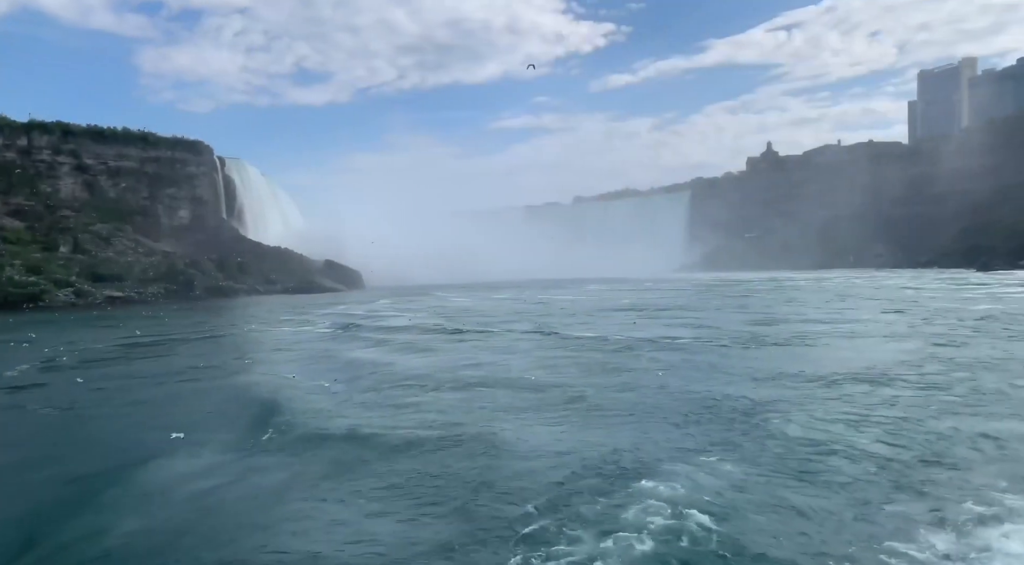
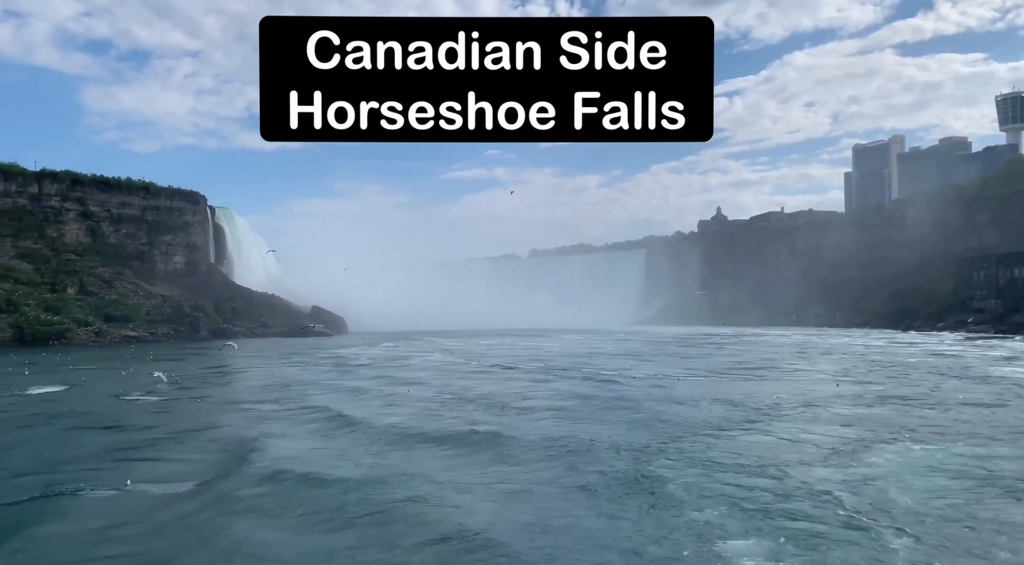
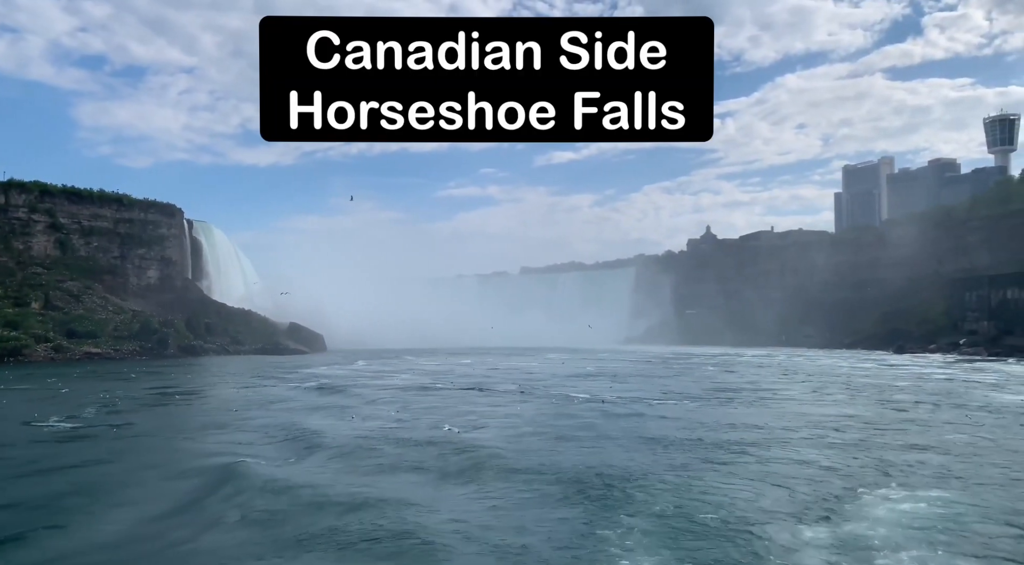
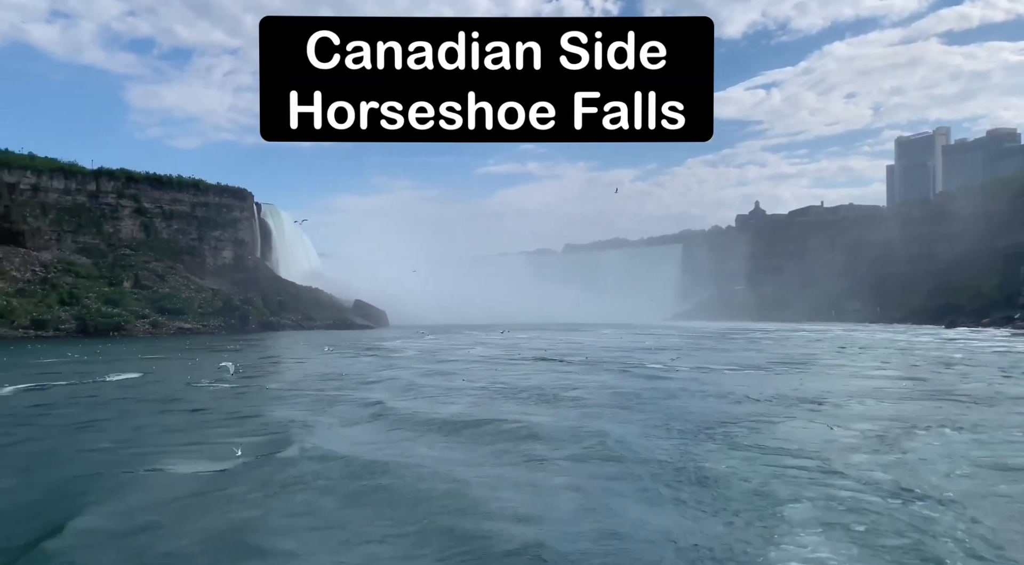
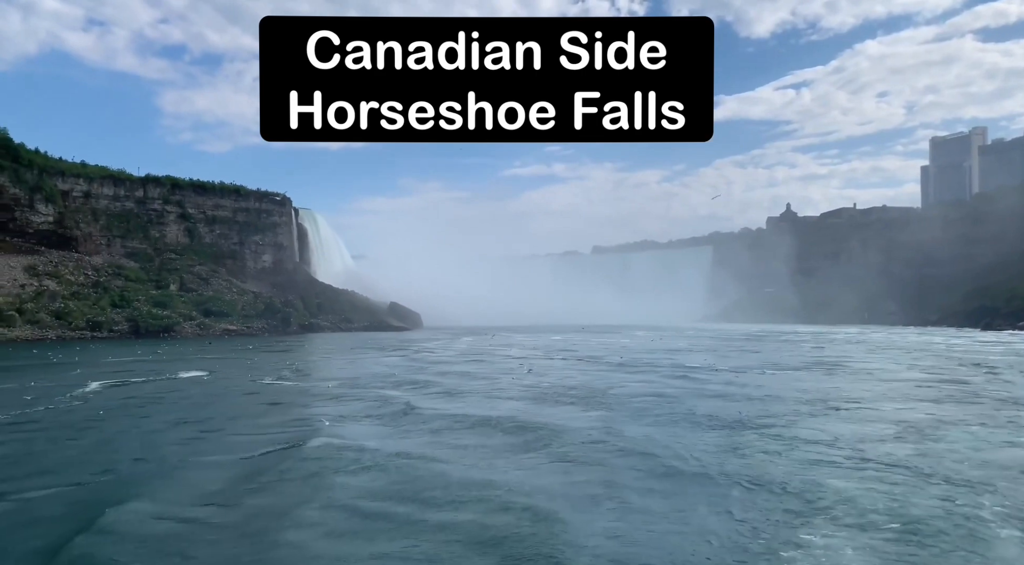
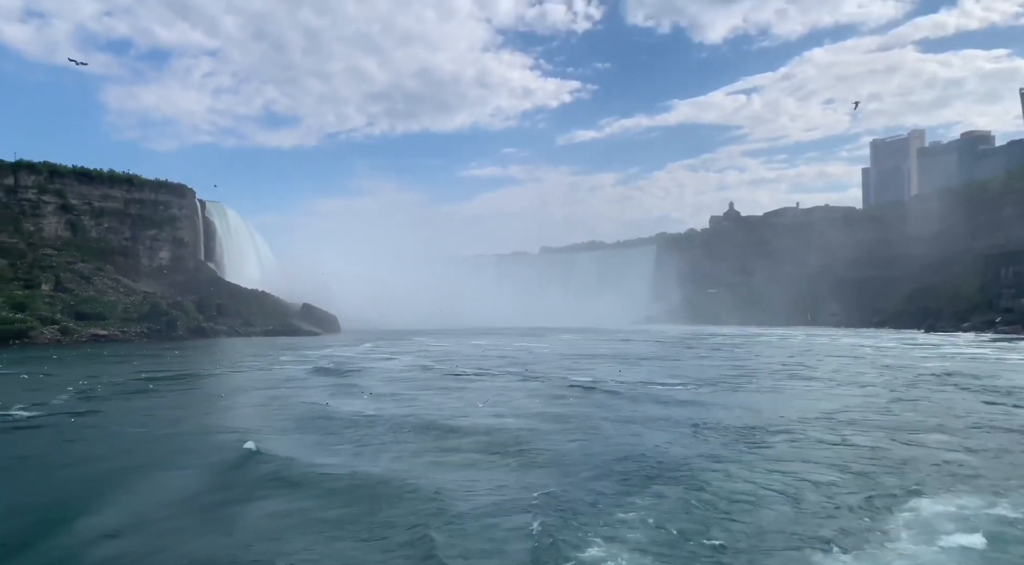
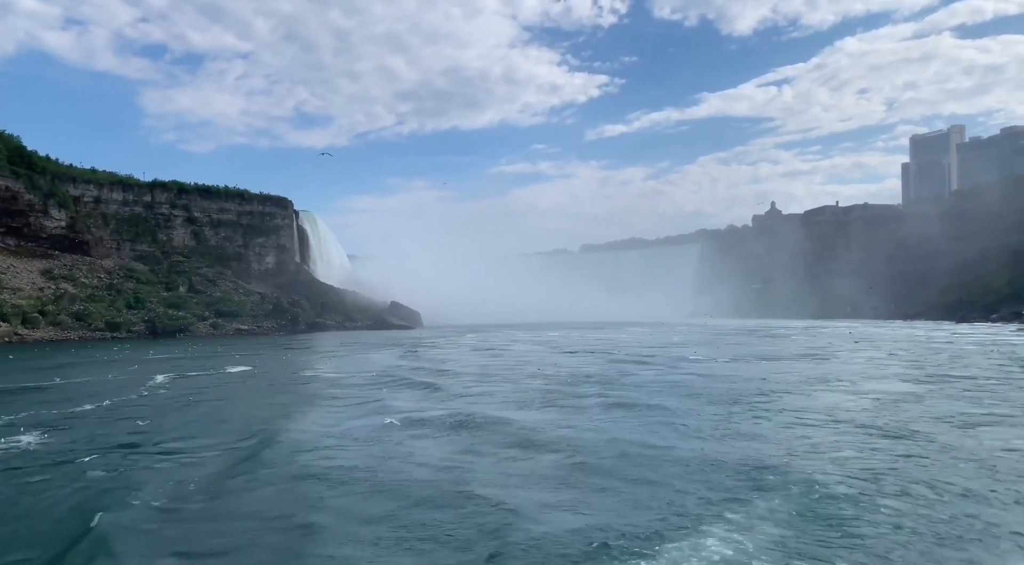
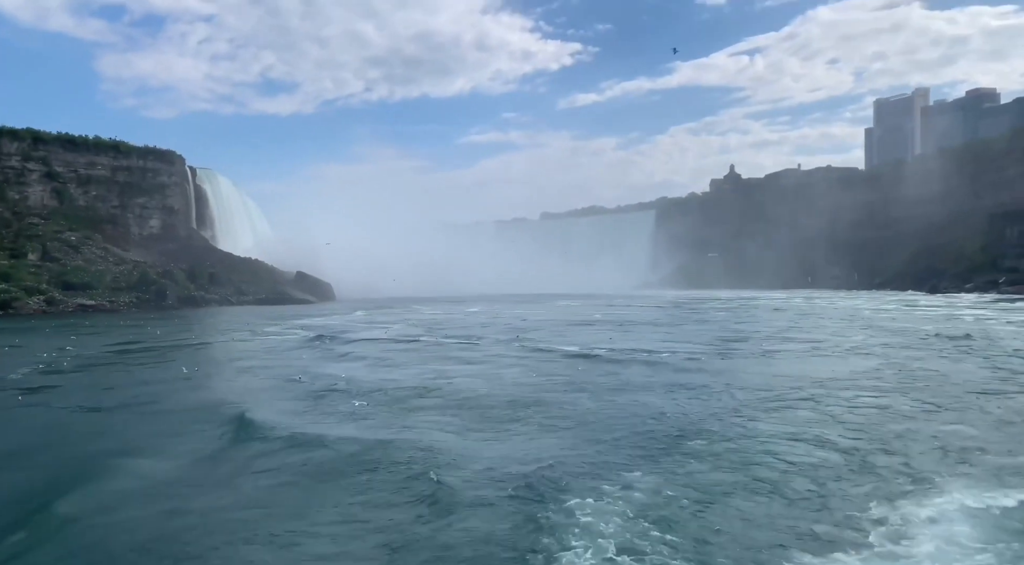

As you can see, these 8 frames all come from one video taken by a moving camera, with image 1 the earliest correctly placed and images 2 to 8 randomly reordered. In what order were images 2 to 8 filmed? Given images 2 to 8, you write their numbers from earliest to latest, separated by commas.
8, 6, 3, 2, 4, 5, 7
